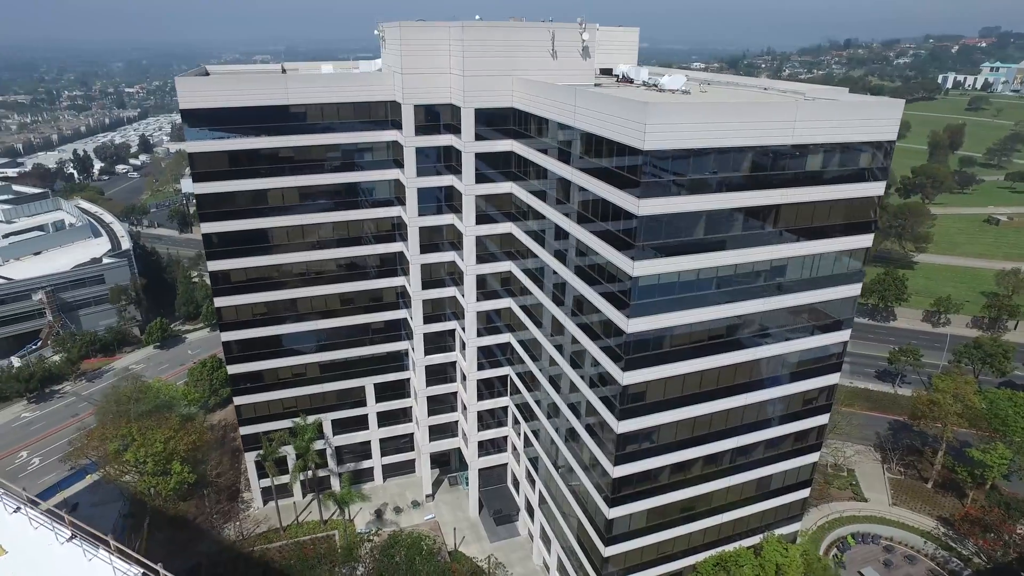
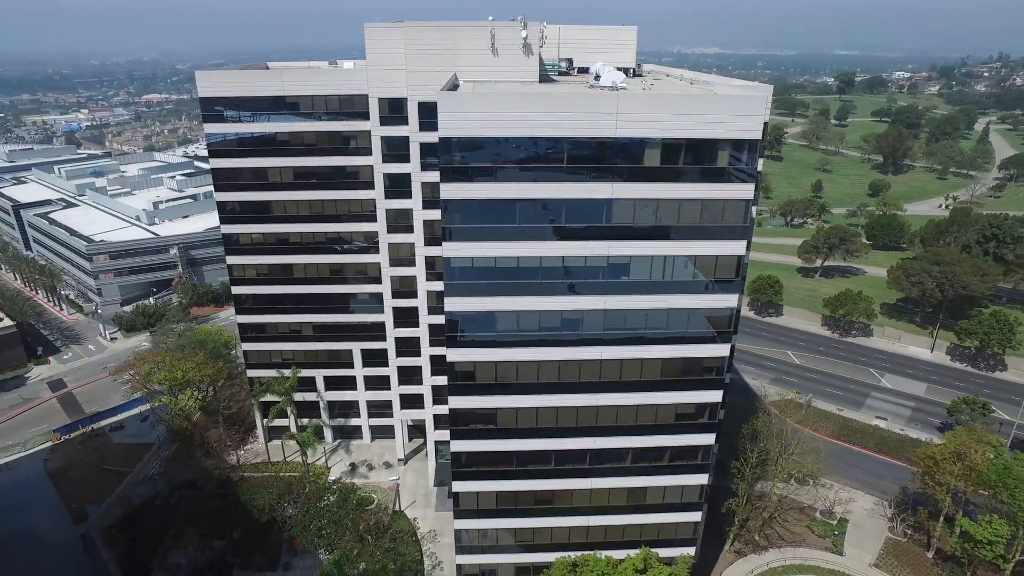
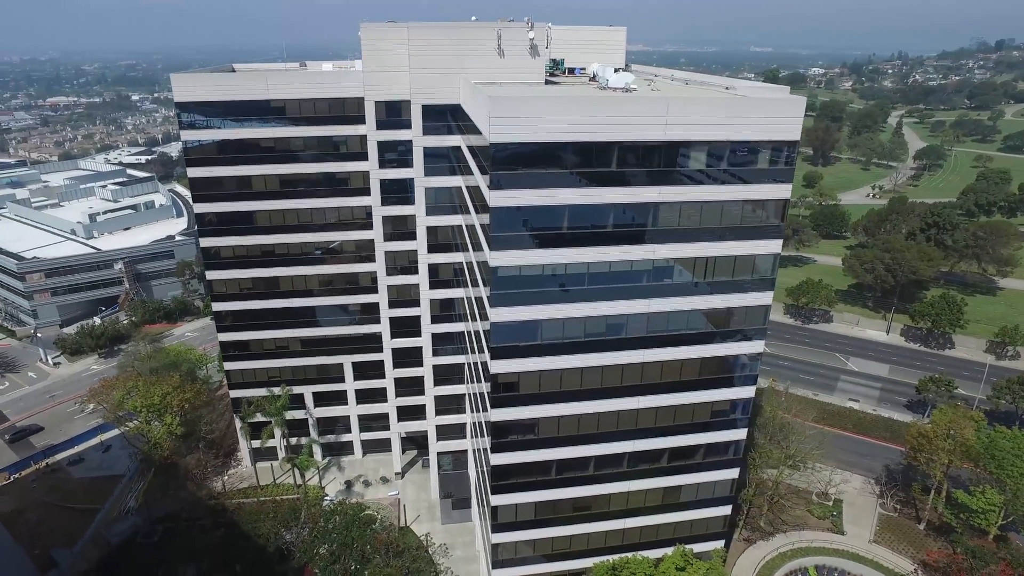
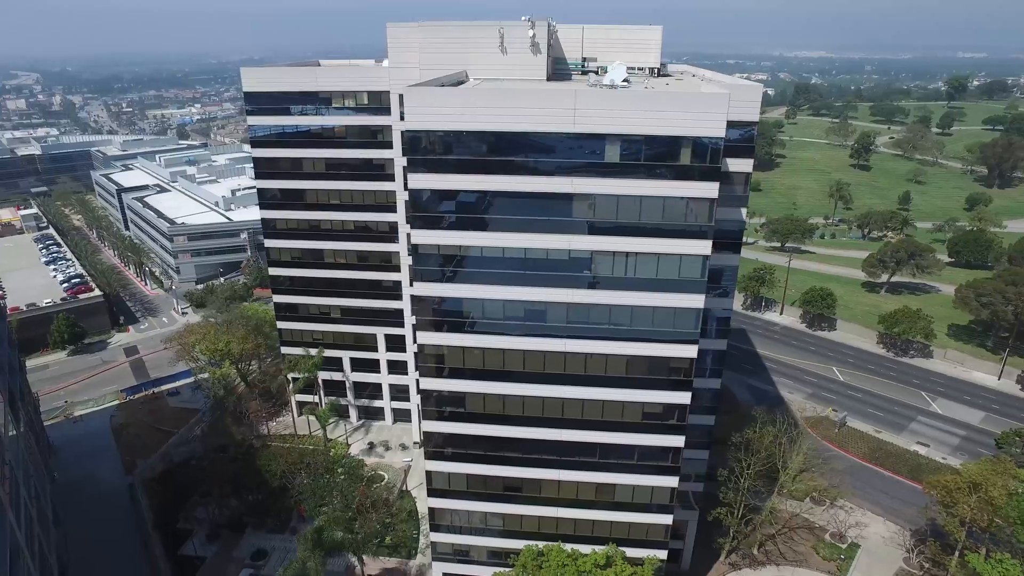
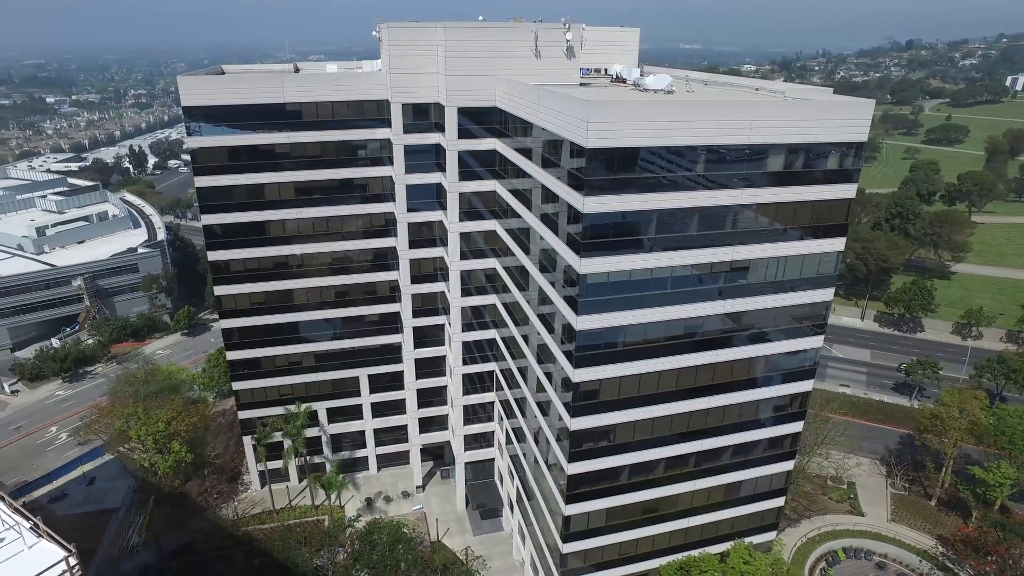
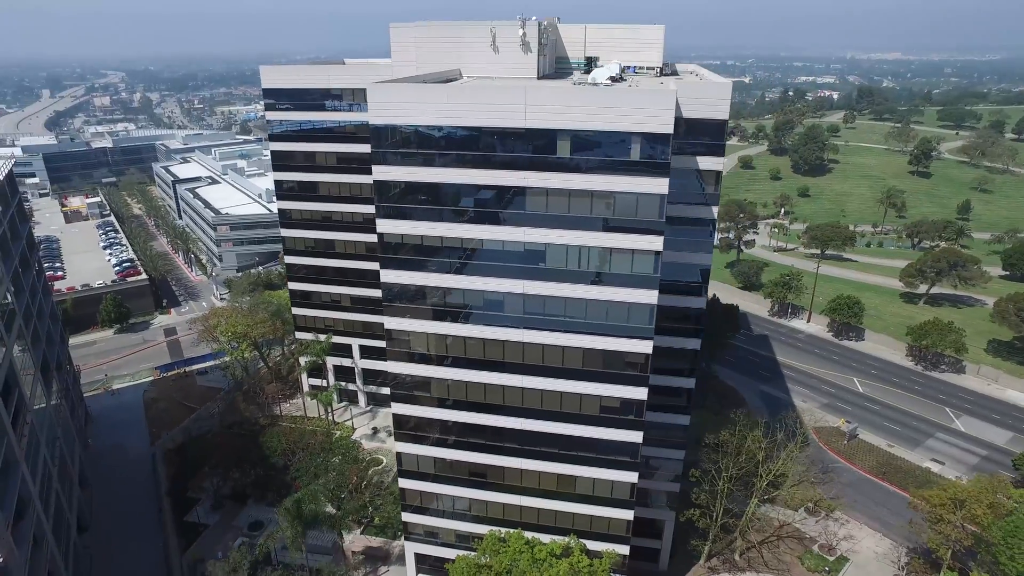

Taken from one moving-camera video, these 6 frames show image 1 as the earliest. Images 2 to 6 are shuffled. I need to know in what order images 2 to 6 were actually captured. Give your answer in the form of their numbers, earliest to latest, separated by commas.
5, 3, 2, 4, 6
